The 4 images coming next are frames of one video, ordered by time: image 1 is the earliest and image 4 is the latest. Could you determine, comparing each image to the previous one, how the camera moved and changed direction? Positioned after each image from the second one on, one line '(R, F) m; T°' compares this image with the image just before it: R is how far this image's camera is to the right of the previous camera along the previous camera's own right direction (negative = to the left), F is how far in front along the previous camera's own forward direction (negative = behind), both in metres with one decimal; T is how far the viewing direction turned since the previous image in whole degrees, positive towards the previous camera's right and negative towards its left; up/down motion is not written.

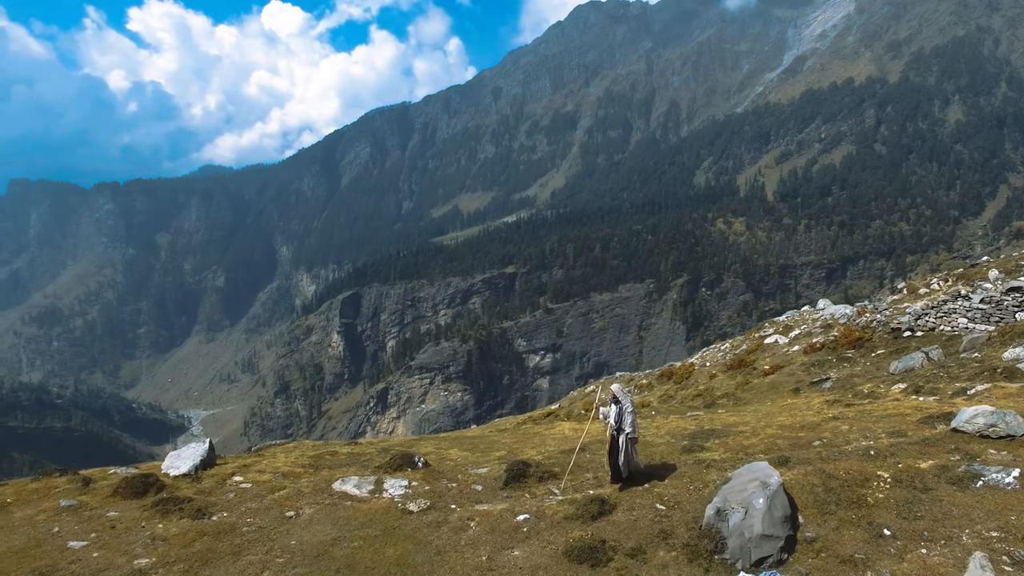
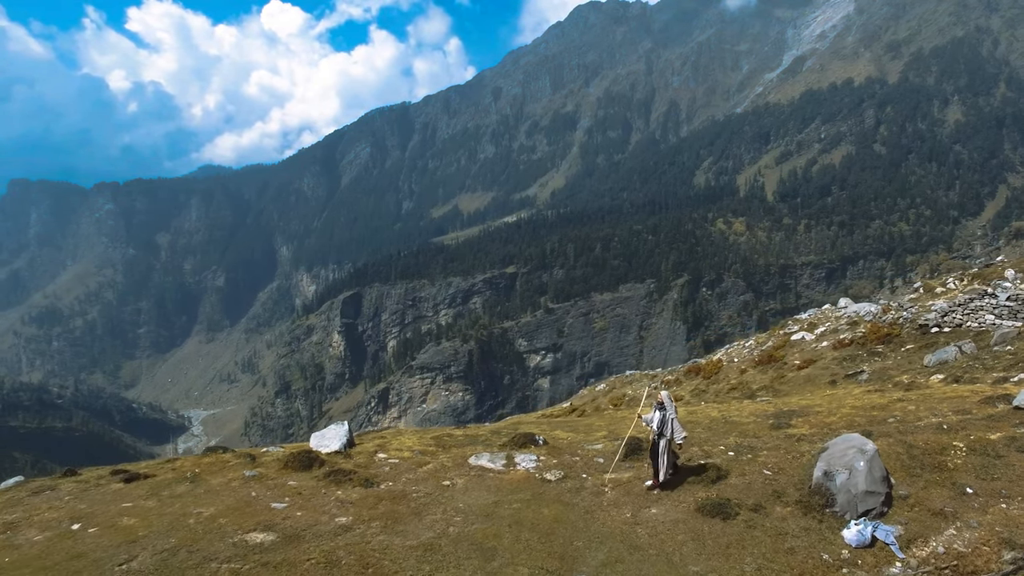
(-4.1, -2.4) m; 0°
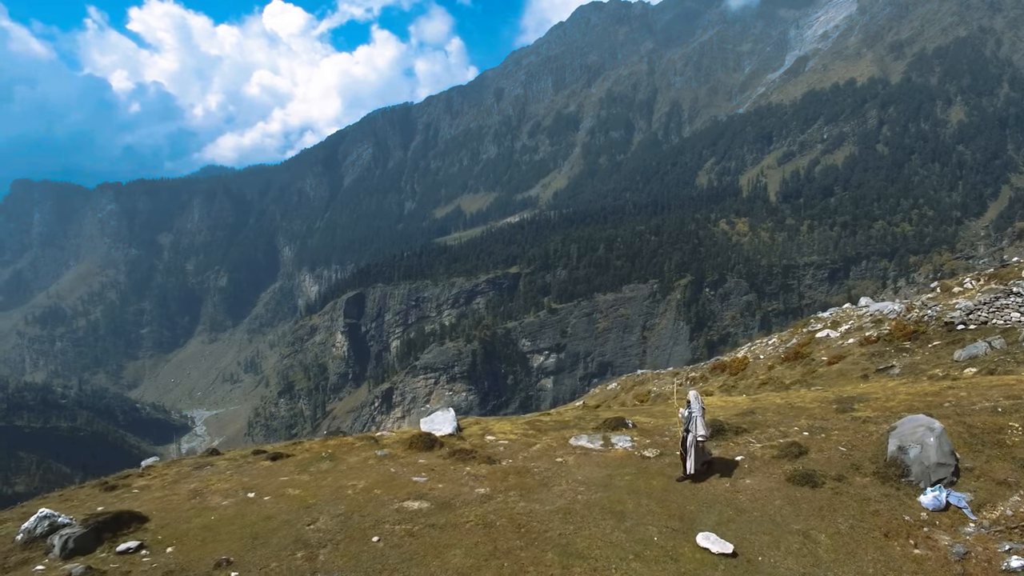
(-3.7, -2.2) m; 0°
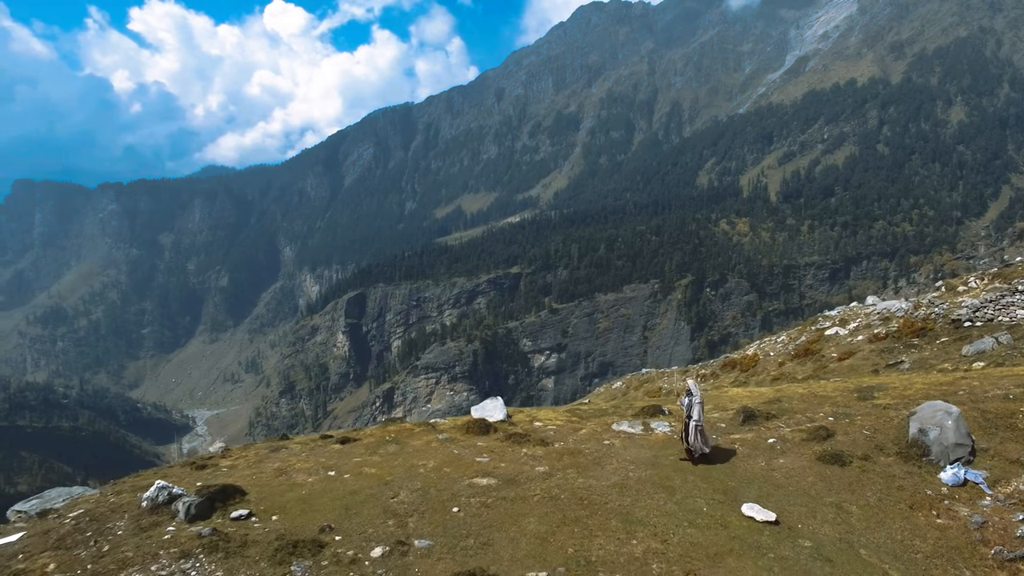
(-1.9, -1.7) m; 0°
